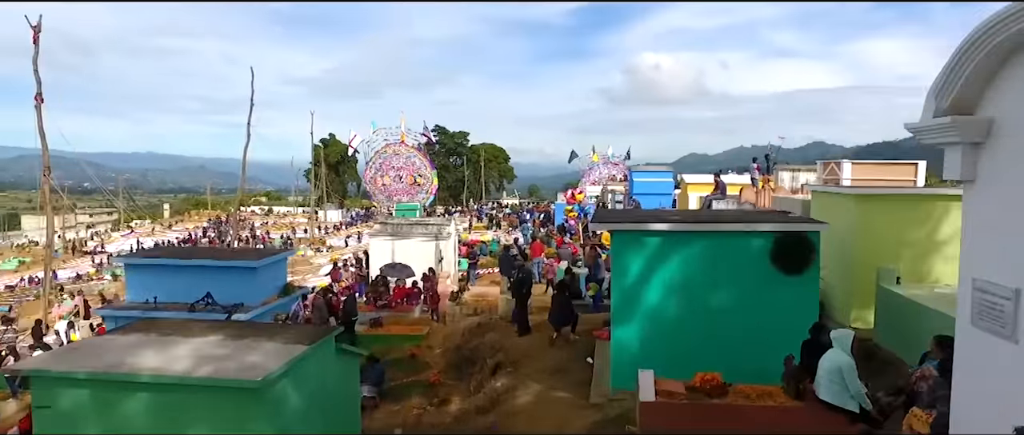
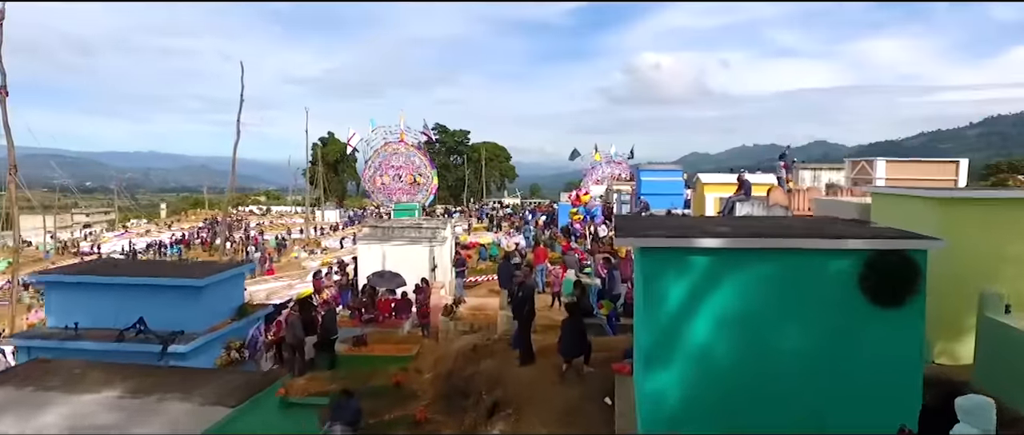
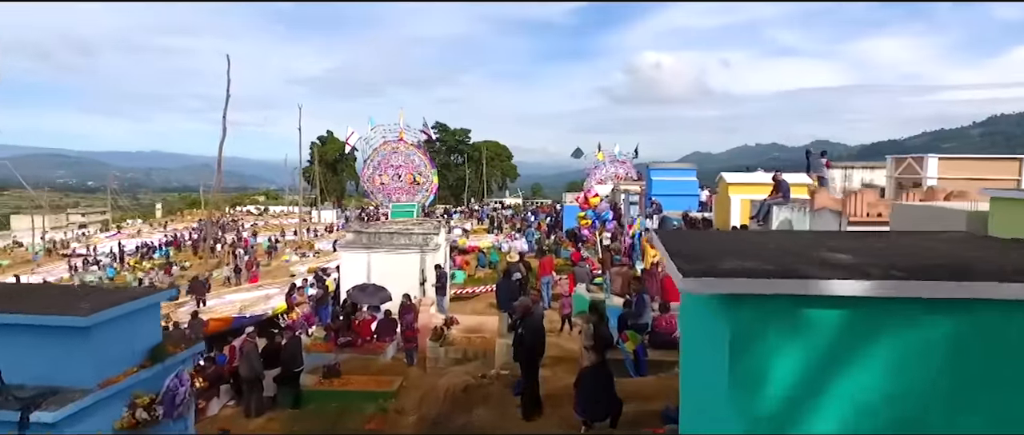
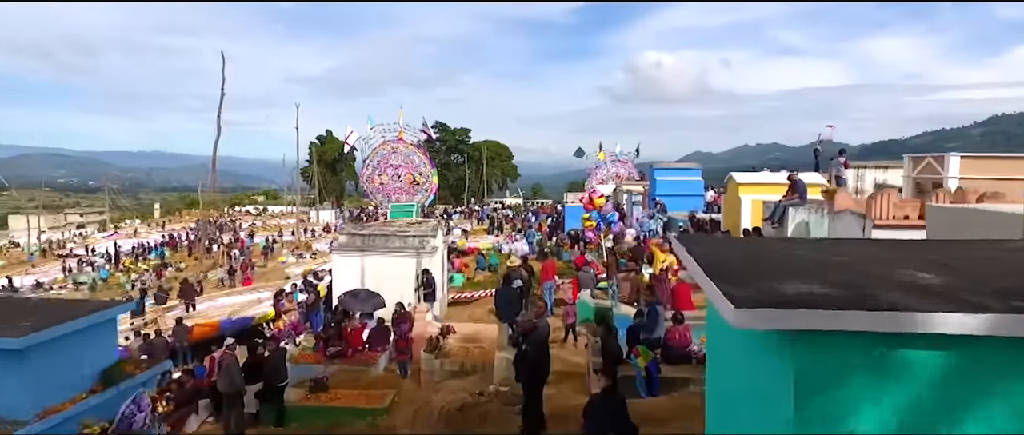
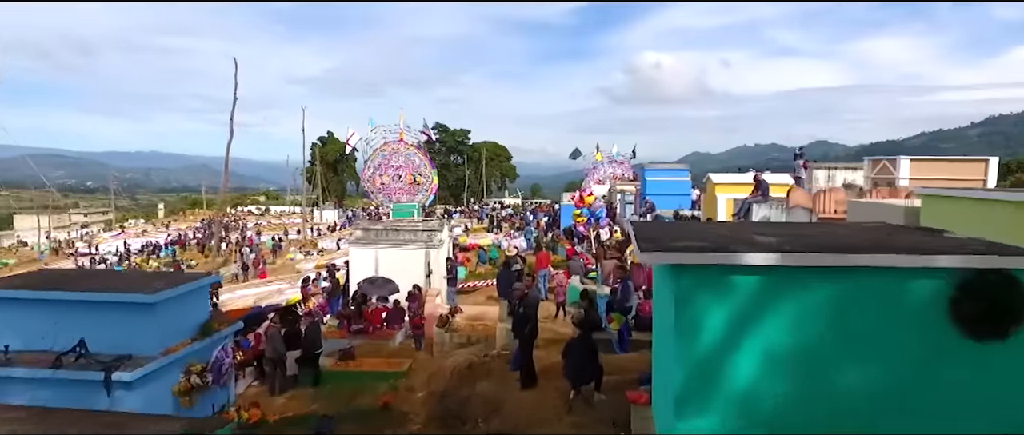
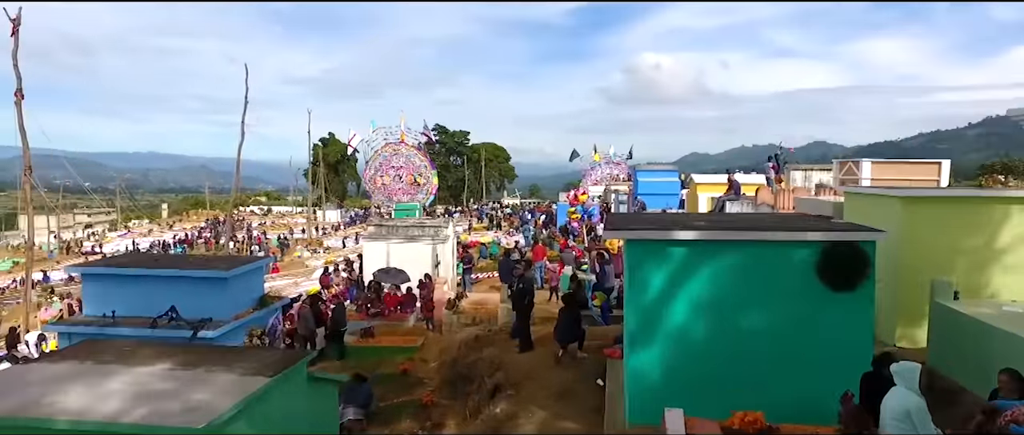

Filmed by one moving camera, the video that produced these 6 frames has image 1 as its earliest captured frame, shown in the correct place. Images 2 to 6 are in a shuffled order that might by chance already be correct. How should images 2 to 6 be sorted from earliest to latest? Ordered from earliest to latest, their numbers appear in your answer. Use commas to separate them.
6, 2, 5, 3, 4
